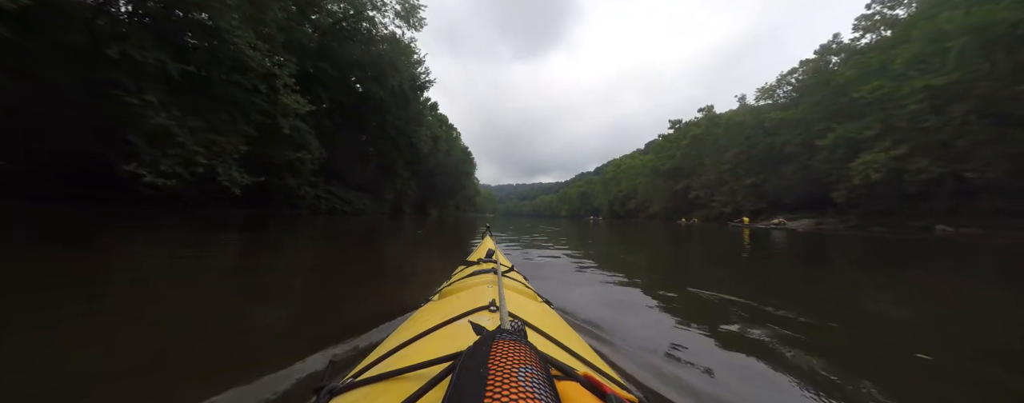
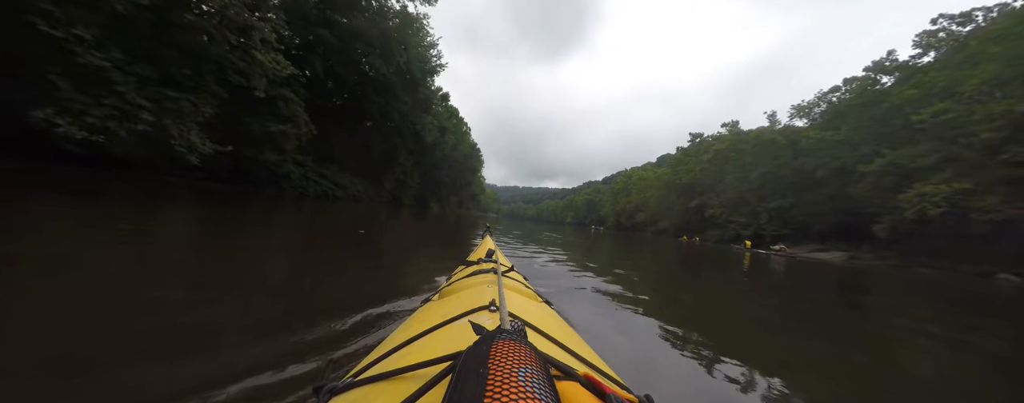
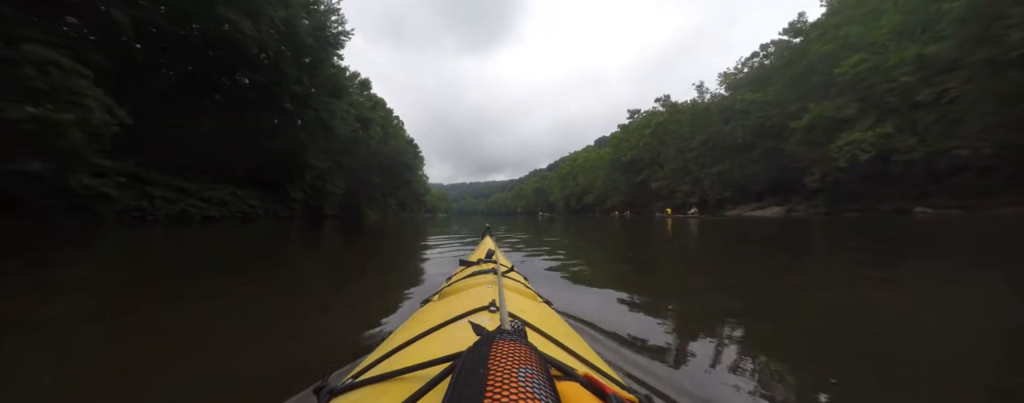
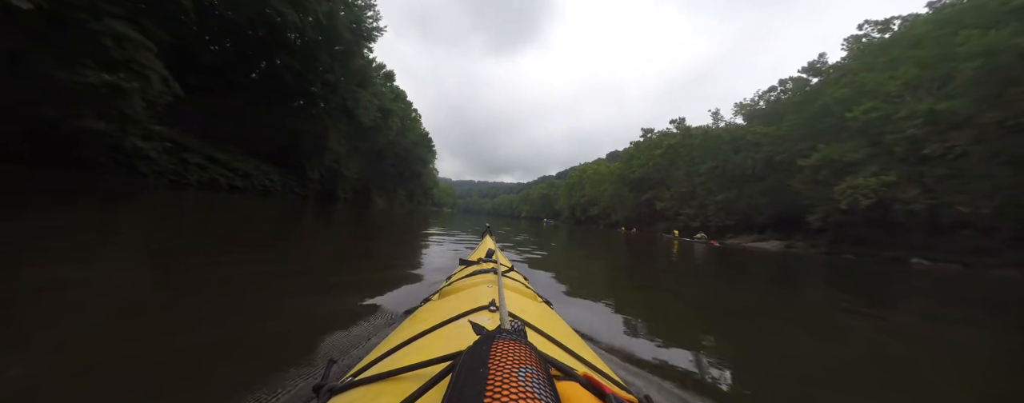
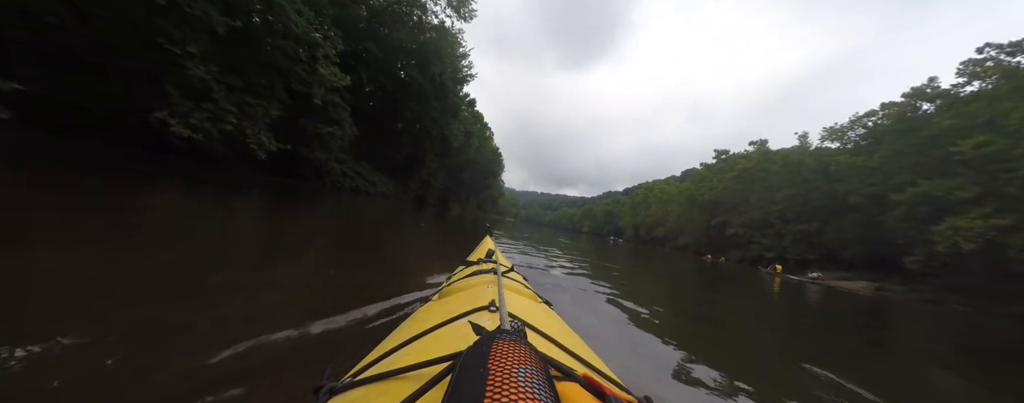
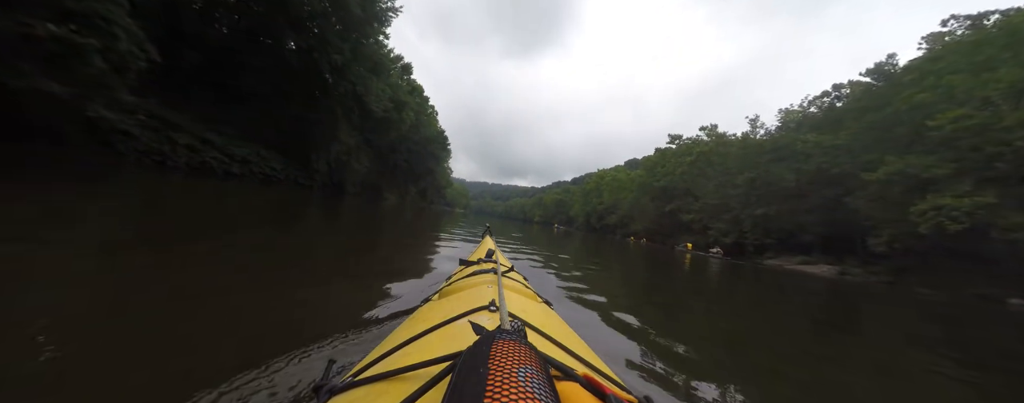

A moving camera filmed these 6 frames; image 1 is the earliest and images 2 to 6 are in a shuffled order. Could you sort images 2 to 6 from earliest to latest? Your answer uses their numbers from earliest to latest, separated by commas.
5, 2, 4, 3, 6
